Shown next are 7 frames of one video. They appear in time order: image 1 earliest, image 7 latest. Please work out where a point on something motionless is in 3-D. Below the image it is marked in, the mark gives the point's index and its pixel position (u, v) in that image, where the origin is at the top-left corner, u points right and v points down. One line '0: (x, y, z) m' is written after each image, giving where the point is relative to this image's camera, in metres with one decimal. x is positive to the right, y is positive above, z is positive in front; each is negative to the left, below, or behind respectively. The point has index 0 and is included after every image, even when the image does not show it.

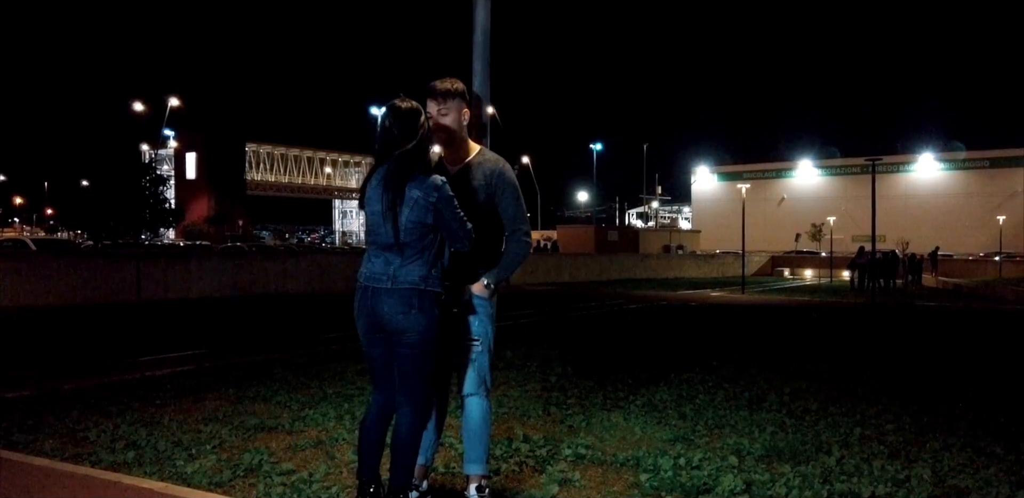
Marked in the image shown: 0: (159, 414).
0: (-3.4, -1.6, +8.3) m
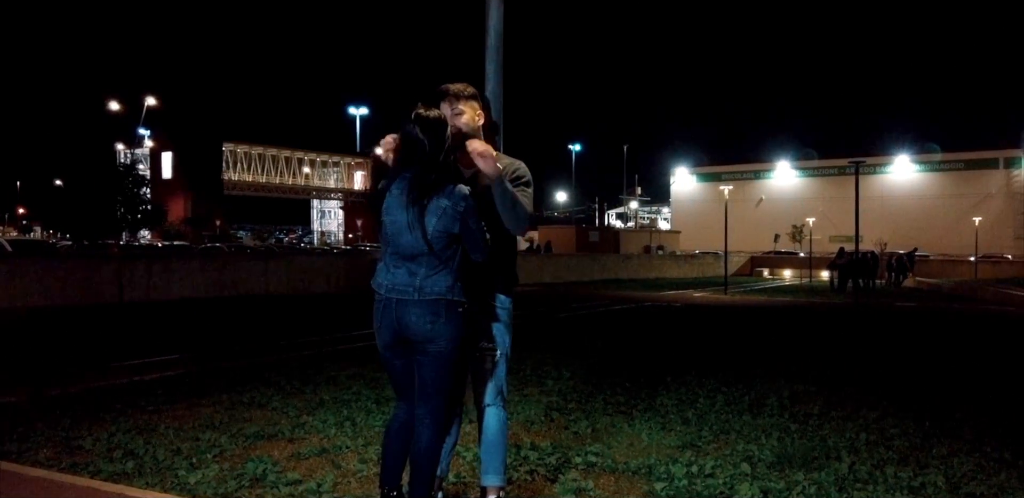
0: (-3.4, -1.6, +8.1) m
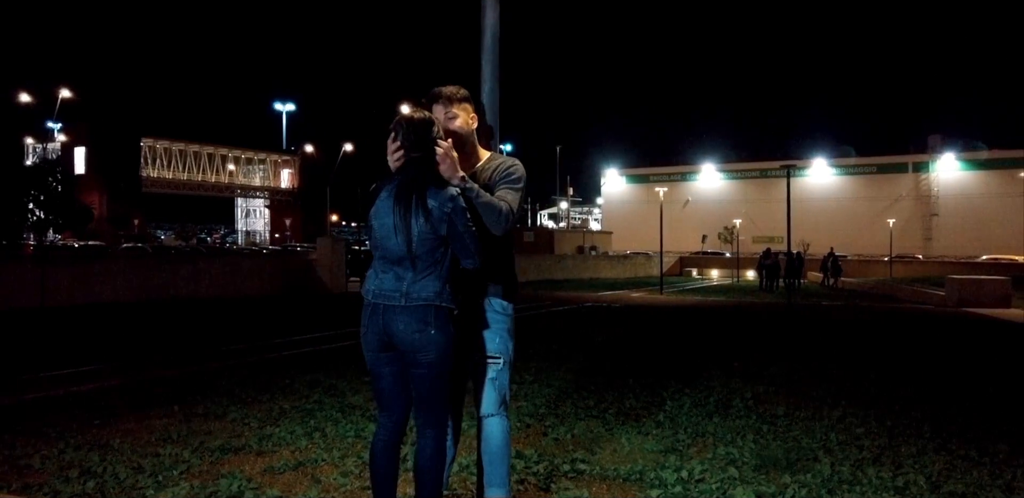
0: (-3.6, -1.7, +7.7) m
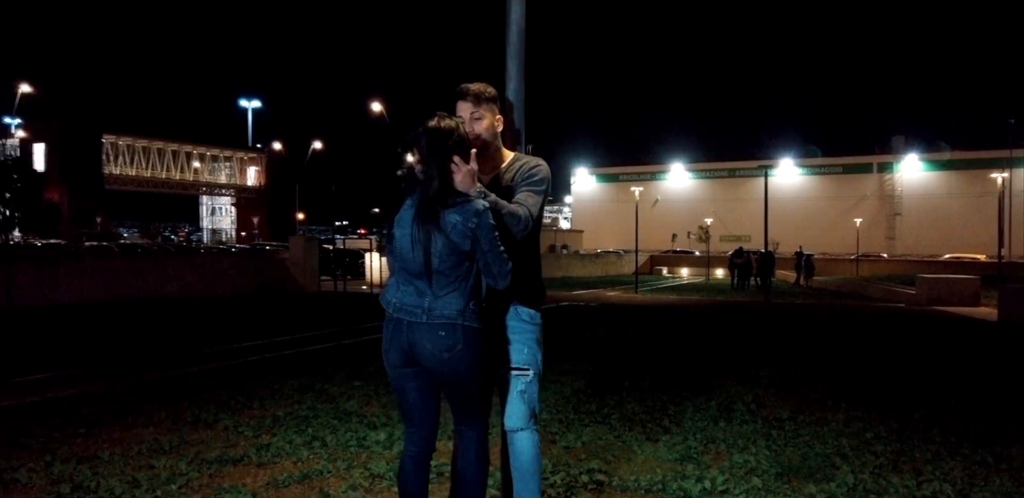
0: (-3.6, -1.7, +7.3) m
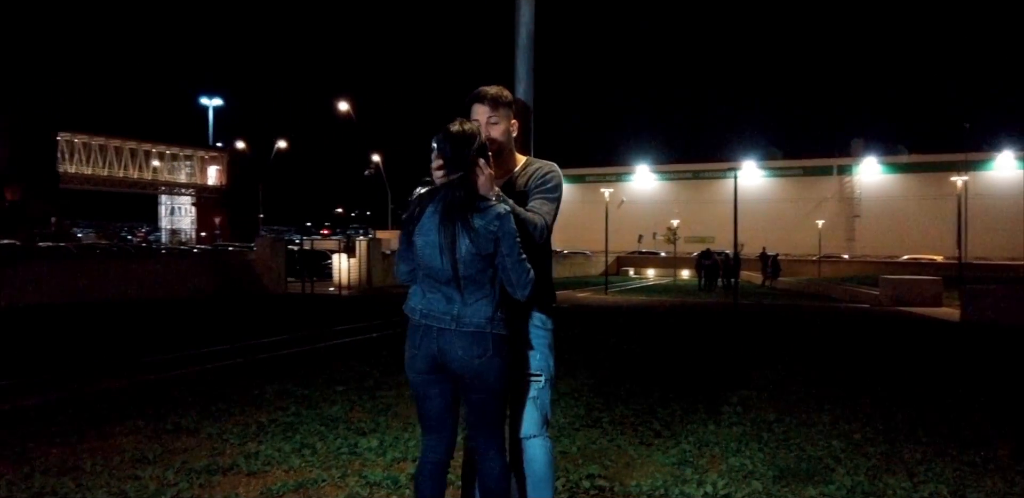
0: (-3.6, -1.7, +7.1) m
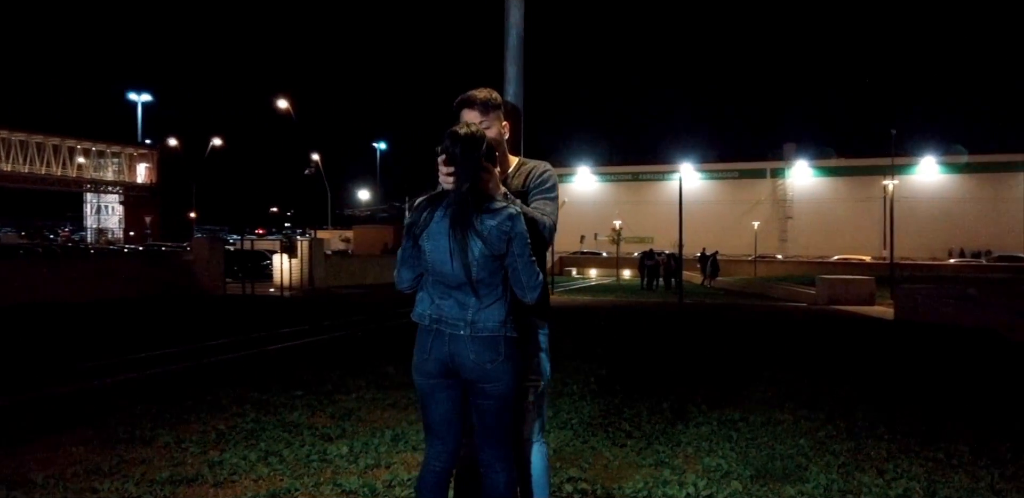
0: (-3.8, -1.7, +6.7) m
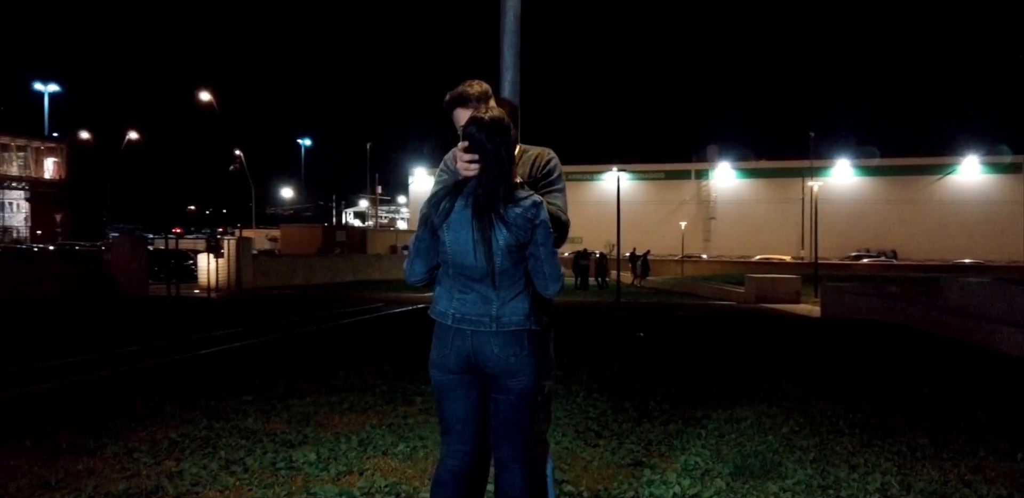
0: (-4.0, -1.7, +6.2) m
